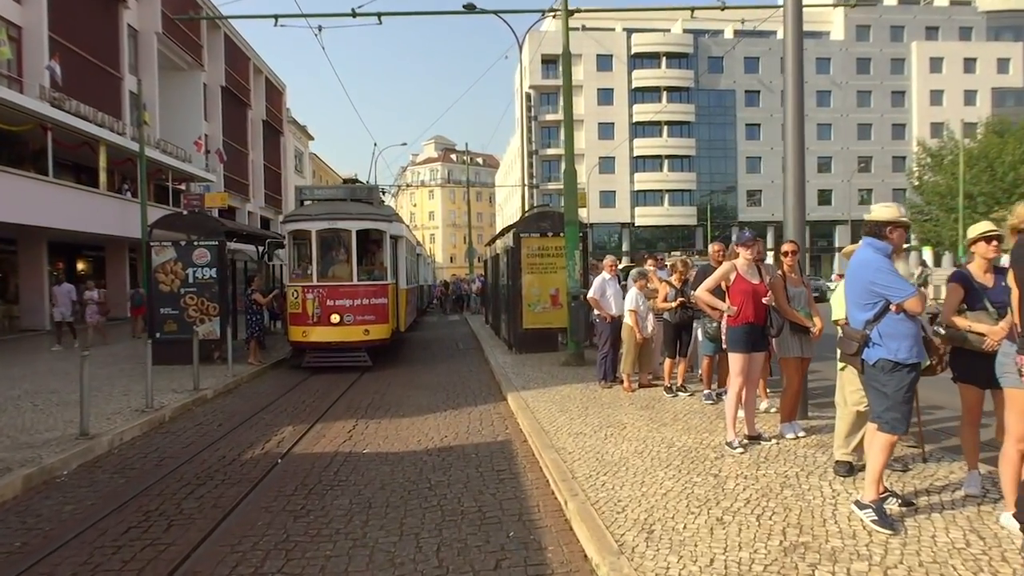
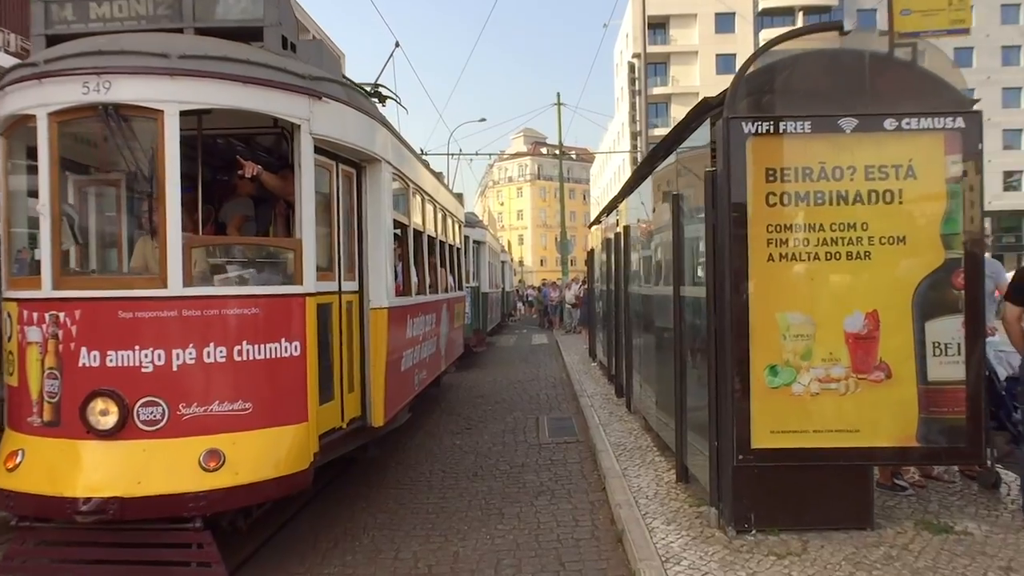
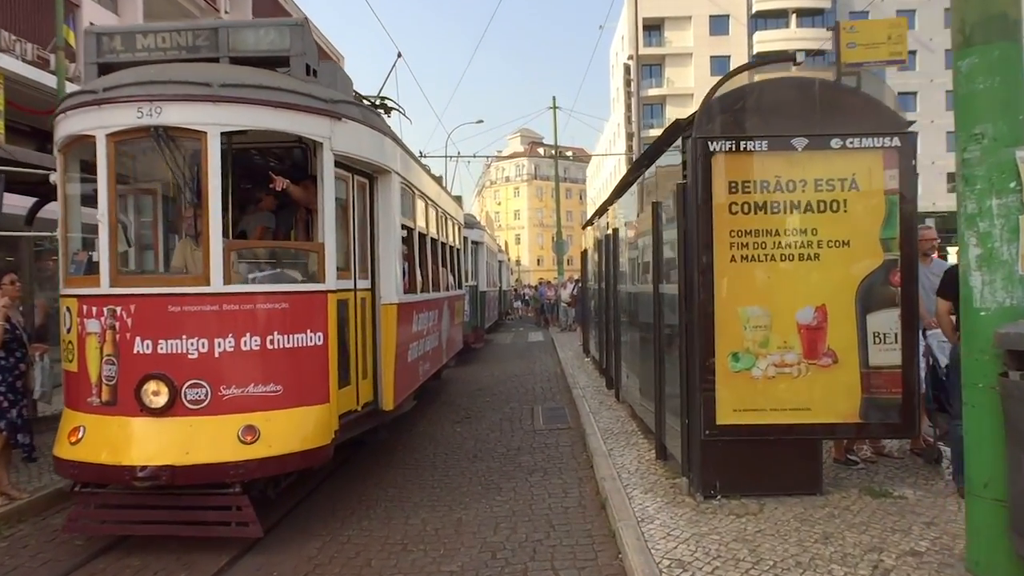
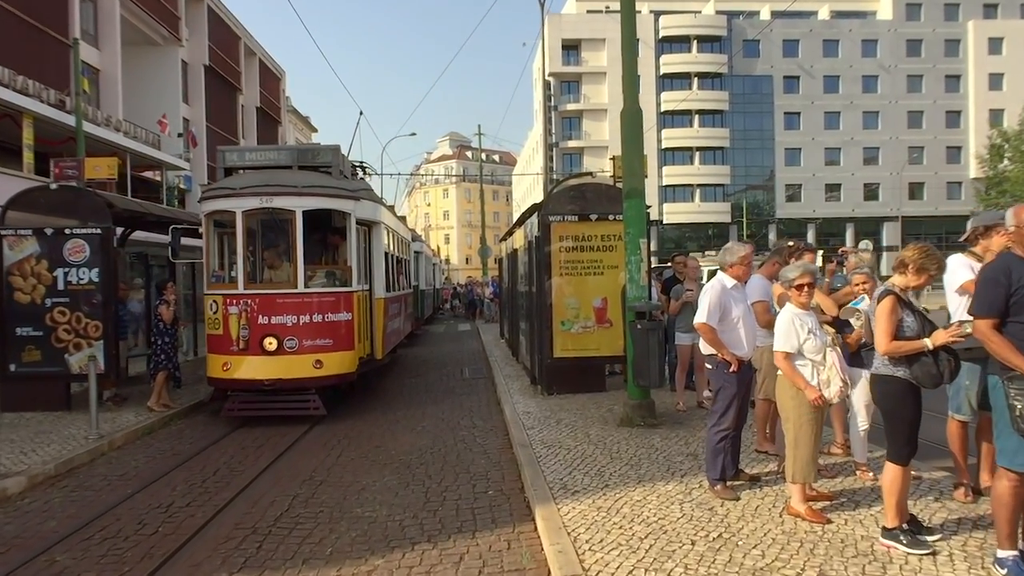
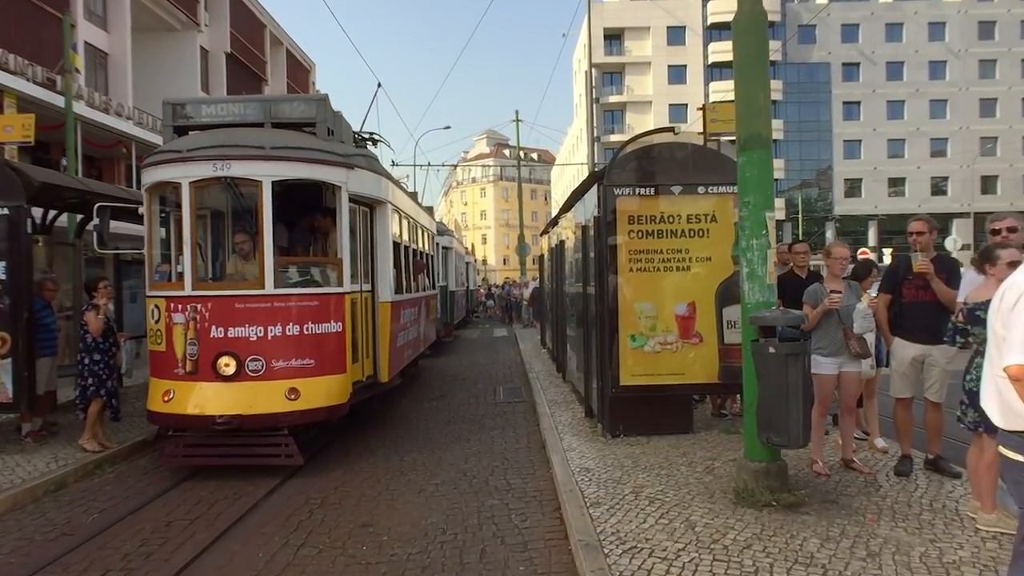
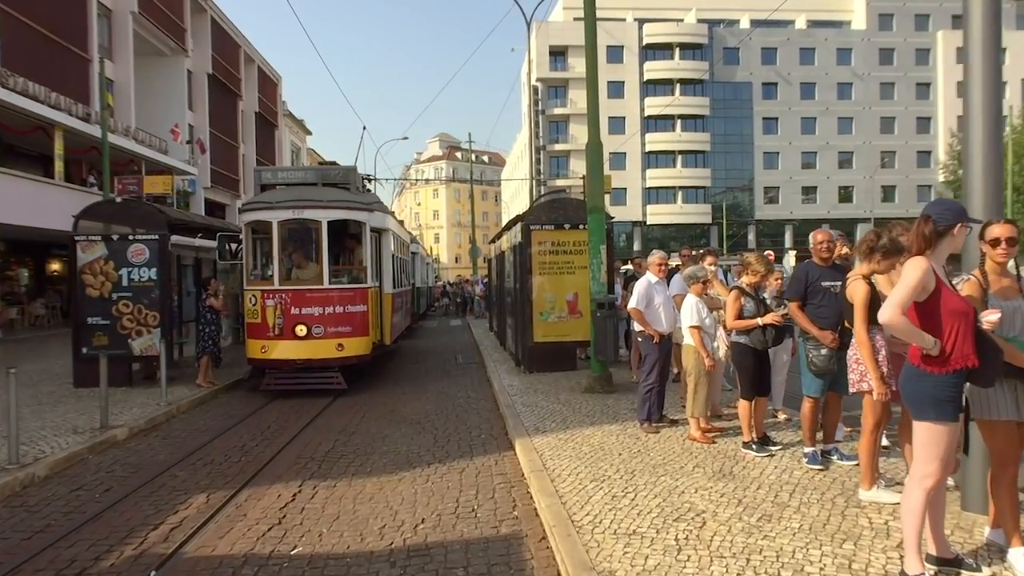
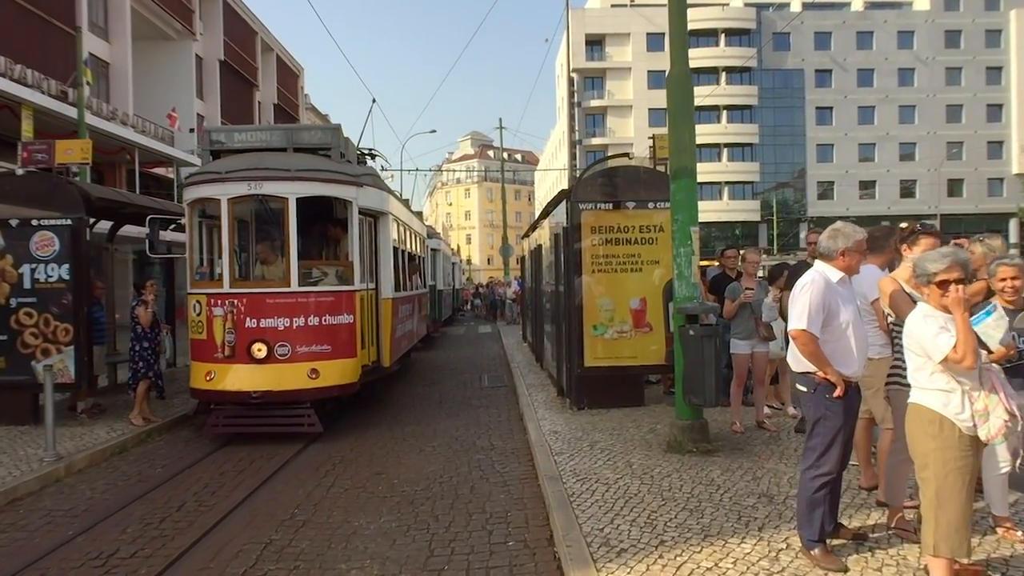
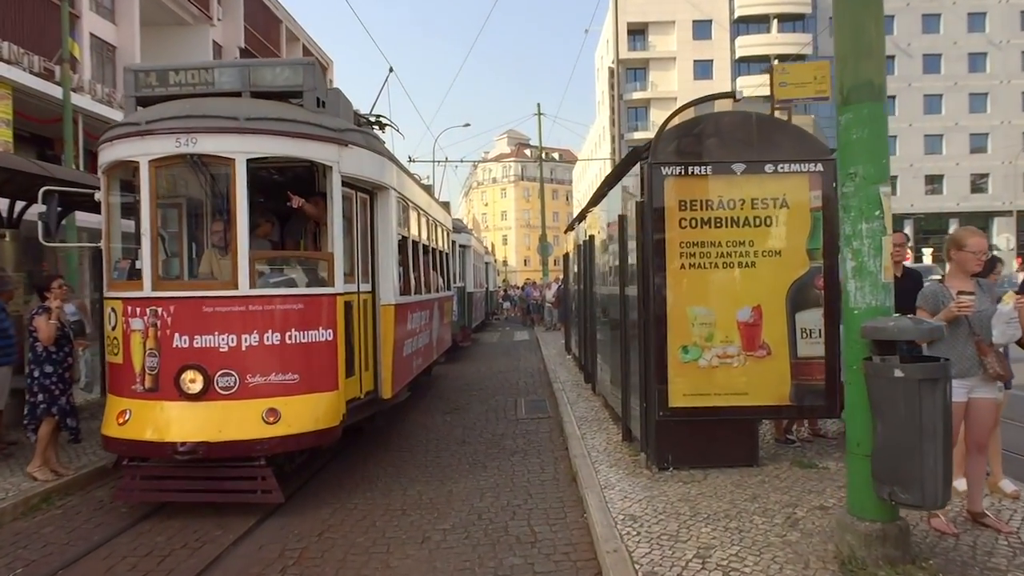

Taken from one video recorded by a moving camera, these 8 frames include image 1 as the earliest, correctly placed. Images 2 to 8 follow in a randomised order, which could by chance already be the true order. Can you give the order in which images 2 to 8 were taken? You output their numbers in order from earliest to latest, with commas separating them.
6, 4, 7, 5, 8, 3, 2
